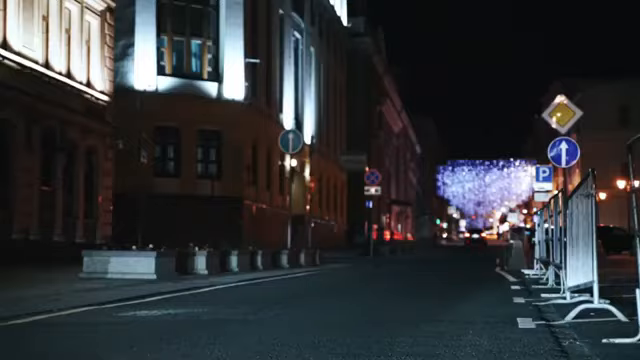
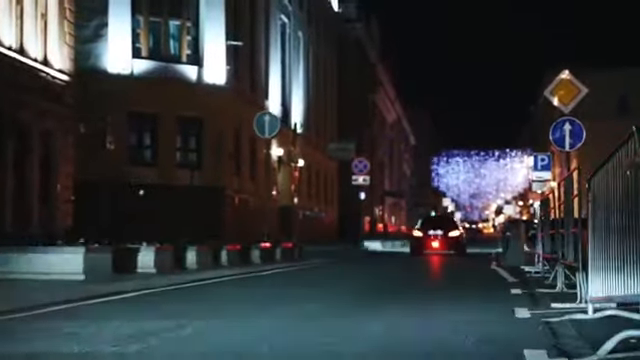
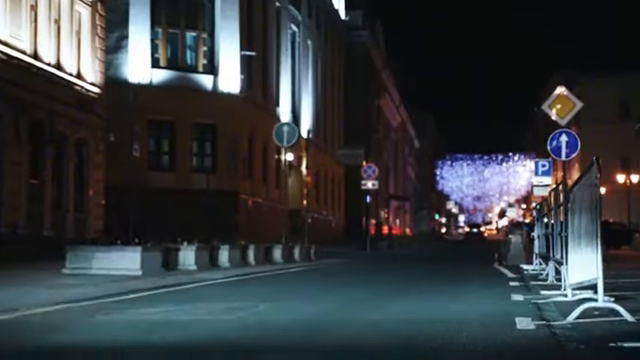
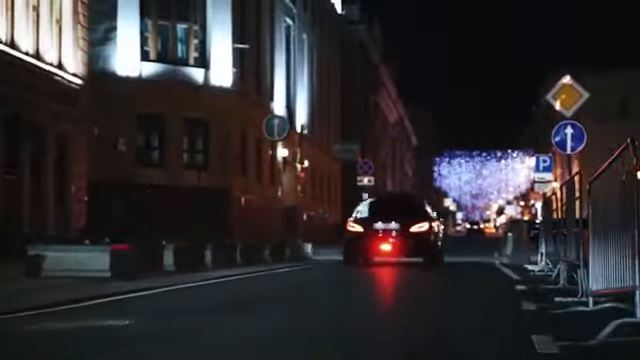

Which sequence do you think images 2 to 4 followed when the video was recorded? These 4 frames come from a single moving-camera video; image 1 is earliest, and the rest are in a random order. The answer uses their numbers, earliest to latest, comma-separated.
3, 4, 2
